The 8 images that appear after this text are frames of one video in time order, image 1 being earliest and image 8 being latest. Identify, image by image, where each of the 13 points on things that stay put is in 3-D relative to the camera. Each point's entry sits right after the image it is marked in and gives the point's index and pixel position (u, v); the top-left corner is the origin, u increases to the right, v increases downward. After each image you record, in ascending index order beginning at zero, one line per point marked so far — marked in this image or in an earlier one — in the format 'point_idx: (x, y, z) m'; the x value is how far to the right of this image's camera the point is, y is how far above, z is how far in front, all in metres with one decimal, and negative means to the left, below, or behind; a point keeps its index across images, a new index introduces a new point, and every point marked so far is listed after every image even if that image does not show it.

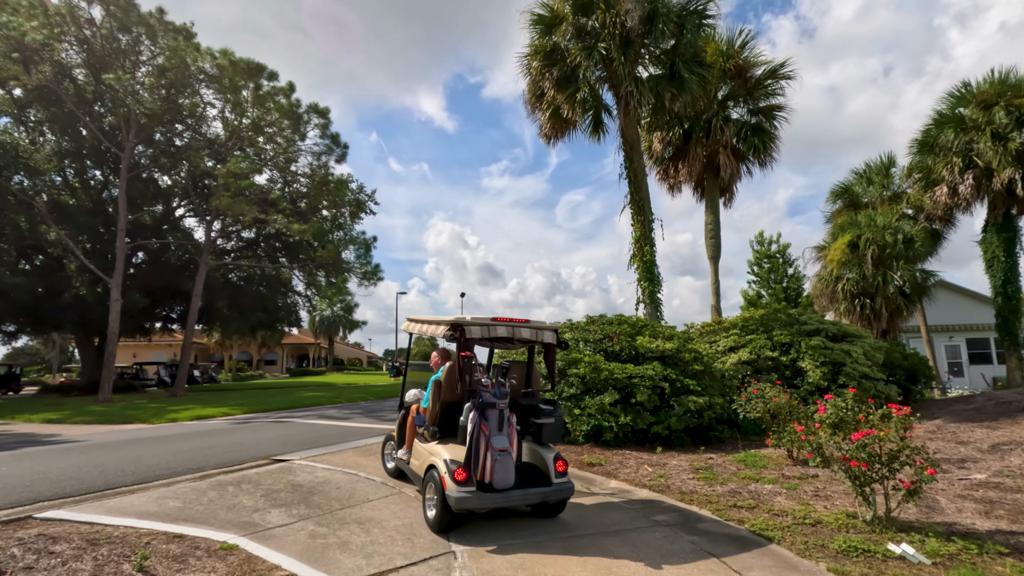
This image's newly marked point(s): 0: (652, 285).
0: (+3.2, +0.1, +12.8) m
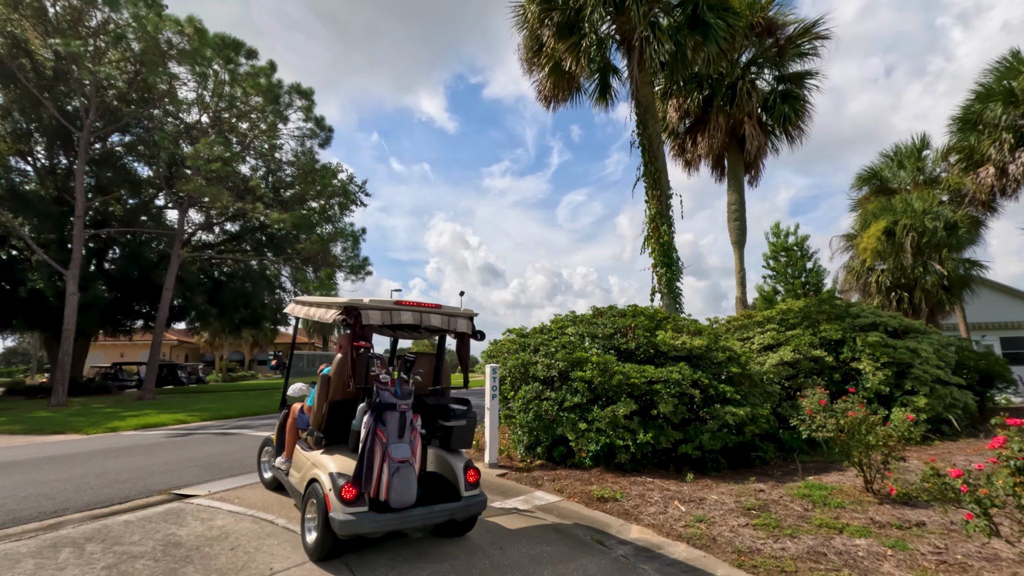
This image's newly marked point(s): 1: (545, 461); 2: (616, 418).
0: (+3.1, +0.3, +10.8) m
1: (+0.5, -2.4, +7.5) m
2: (+1.3, -1.6, +7.2) m
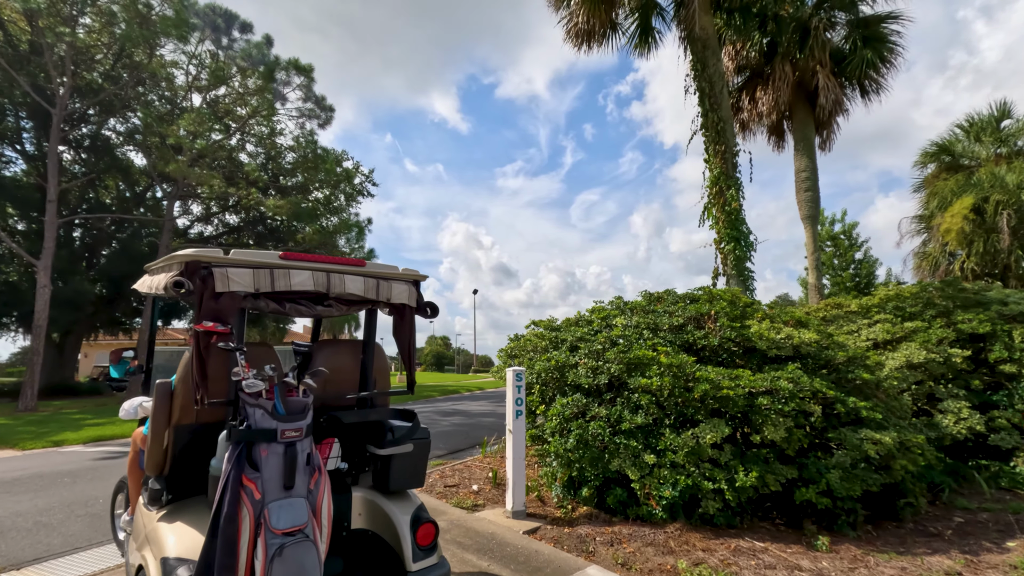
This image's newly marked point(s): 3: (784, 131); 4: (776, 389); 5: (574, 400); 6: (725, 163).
0: (+3.4, +0.6, +8.4) m
1: (+0.8, -2.1, +5.2) m
2: (+1.6, -1.4, +4.8) m
3: (+6.0, +3.5, +12.3) m
4: (+2.4, -0.9, +5.0) m
5: (+0.6, -1.1, +5.5) m
6: (+3.4, +2.0, +8.7) m
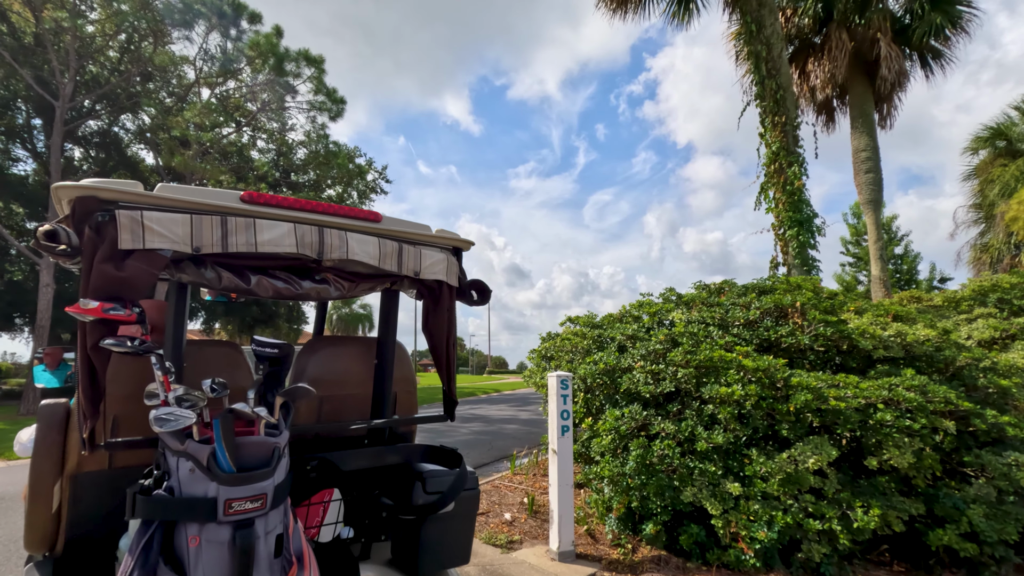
0: (+3.8, +0.8, +7.3) m
1: (+1.1, -2.0, +4.2) m
2: (+1.9, -1.2, +3.8) m
3: (+6.5, +3.6, +11.2) m
4: (+2.7, -0.8, +3.9) m
5: (+1.0, -1.0, +4.5) m
6: (+3.8, +2.1, +7.6) m
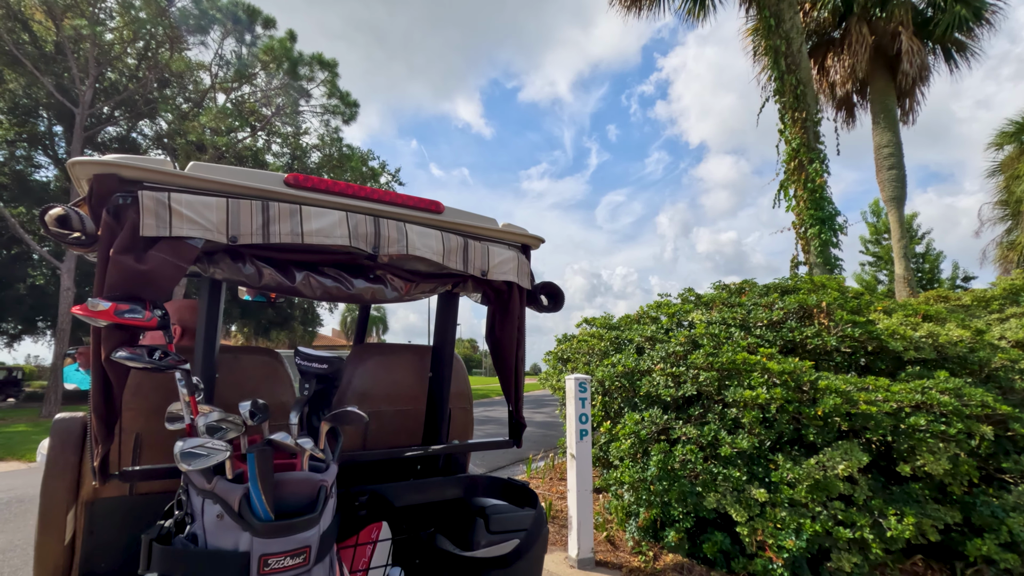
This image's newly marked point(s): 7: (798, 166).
0: (+4.0, +0.8, +7.1) m
1: (+1.3, -2.0, +4.0) m
2: (+2.1, -1.2, +3.6) m
3: (+6.8, +3.6, +11.0) m
4: (+2.8, -0.8, +3.7) m
5: (+1.1, -1.0, +4.4) m
6: (+4.0, +2.1, +7.5) m
7: (+3.9, +1.6, +7.5) m
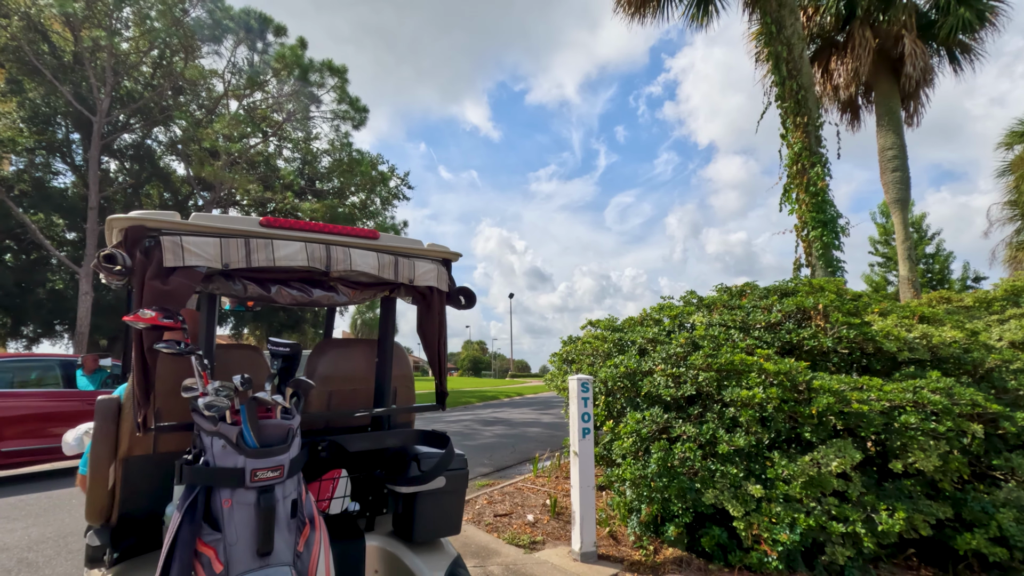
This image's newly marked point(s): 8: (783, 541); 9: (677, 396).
0: (+4.1, +0.7, +7.2) m
1: (+1.3, -2.0, +4.2) m
2: (+2.1, -1.3, +3.8) m
3: (+6.9, +3.6, +11.0) m
4: (+2.9, -0.8, +3.9) m
5: (+1.1, -1.0, +4.5) m
6: (+4.0, +2.1, +7.6) m
7: (+3.9, +1.6, +7.6) m
8: (+1.8, -1.7, +3.7) m
9: (+1.4, -0.9, +4.6) m
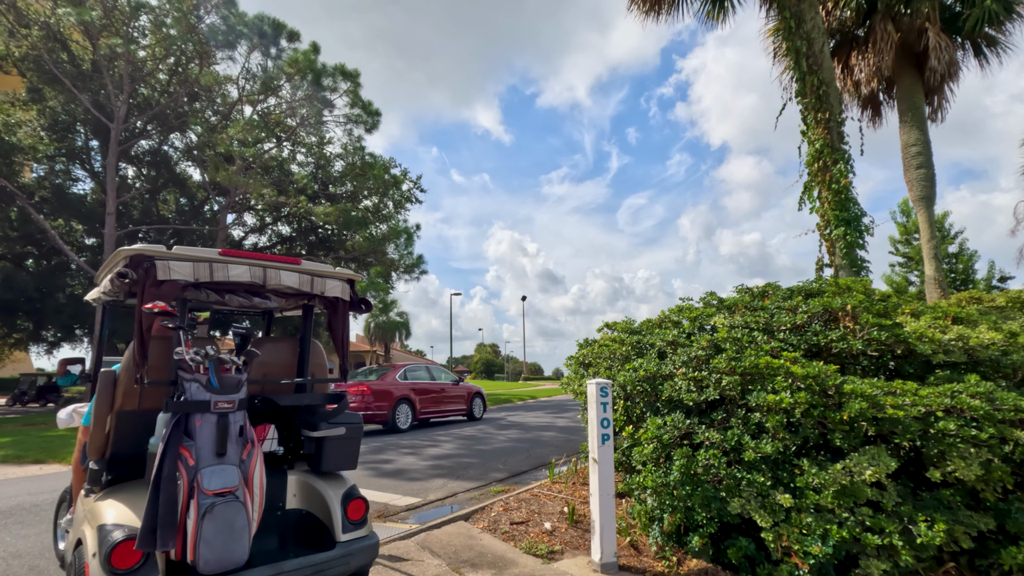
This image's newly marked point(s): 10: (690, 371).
0: (+4.3, +0.7, +7.0) m
1: (+1.4, -2.0, +4.0) m
2: (+2.2, -1.3, +3.6) m
3: (+7.1, +3.6, +10.8) m
4: (+3.0, -0.8, +3.7) m
5: (+1.3, -1.0, +4.4) m
6: (+4.2, +2.0, +7.4) m
7: (+4.1, +1.6, +7.4) m
8: (+1.9, -1.7, +3.5) m
9: (+1.5, -0.9, +4.4) m
10: (+1.5, -0.7, +4.6) m
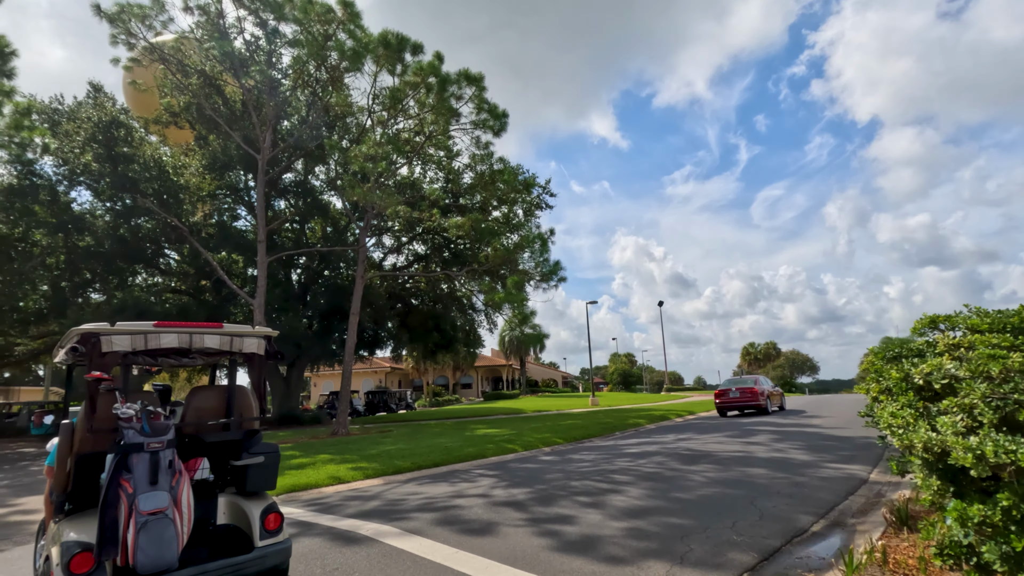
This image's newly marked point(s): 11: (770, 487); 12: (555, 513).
0: (+6.1, +1.1, +3.6) m
1: (+2.8, -1.7, +1.3) m
2: (+3.4, -0.9, +0.7) m
3: (+9.6, +4.1, +6.7) m
4: (+4.2, -0.4, +0.6) m
5: (+2.7, -0.8, +1.7) m
6: (+6.0, +2.4, +4.0) m
7: (+6.0, +2.0, +4.0) m
8: (+3.1, -1.4, +0.7) m
9: (+2.9, -0.6, +1.7) m
10: (+2.9, -0.4, +1.9) m
11: (+3.7, -2.8, +7.9) m
12: (+0.5, -2.7, +6.7) m
